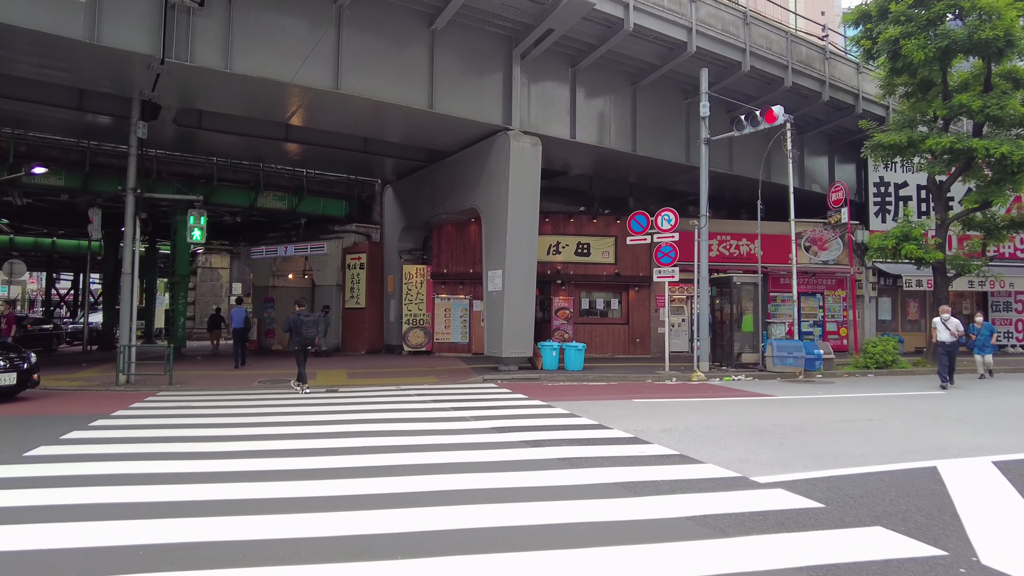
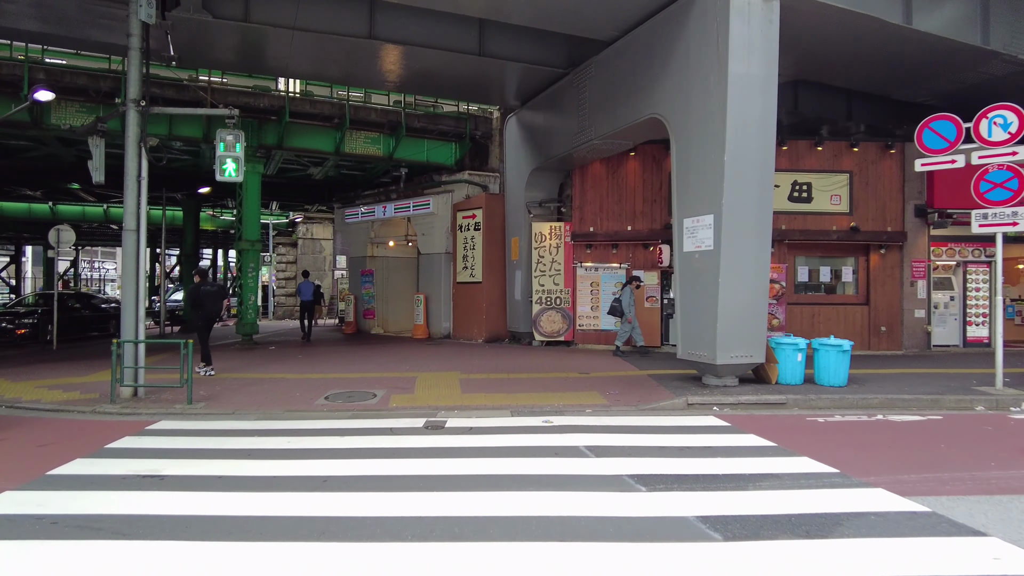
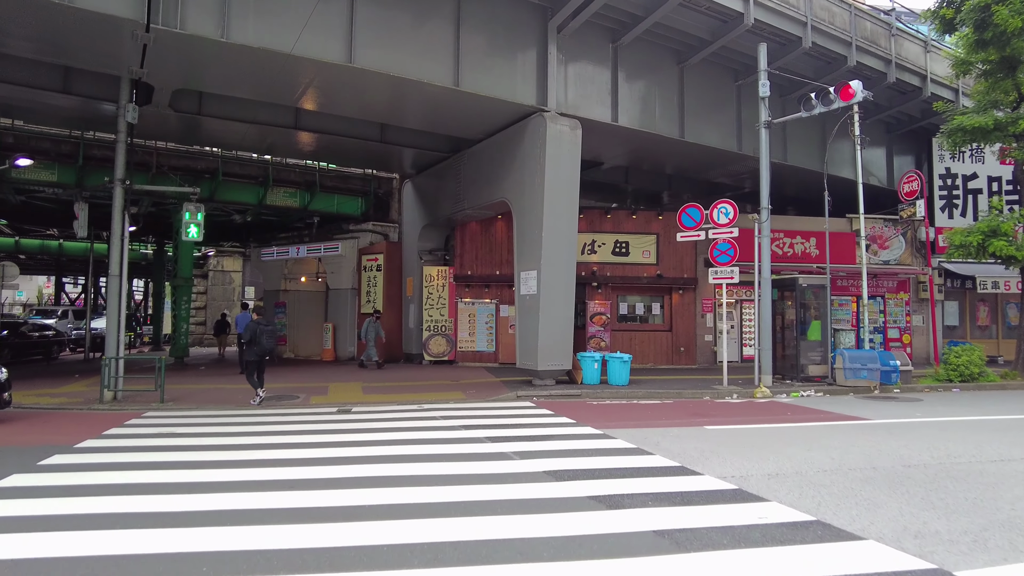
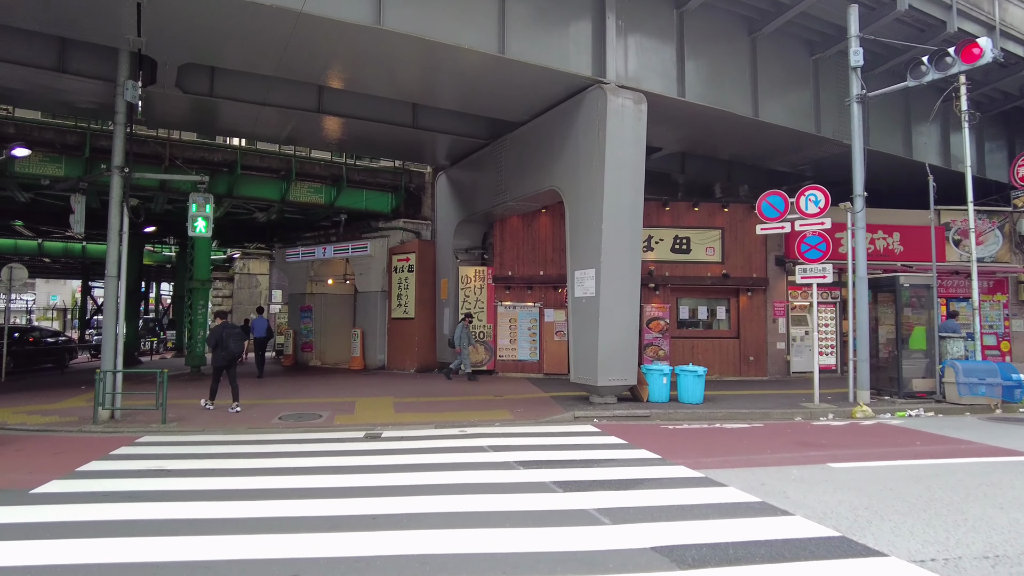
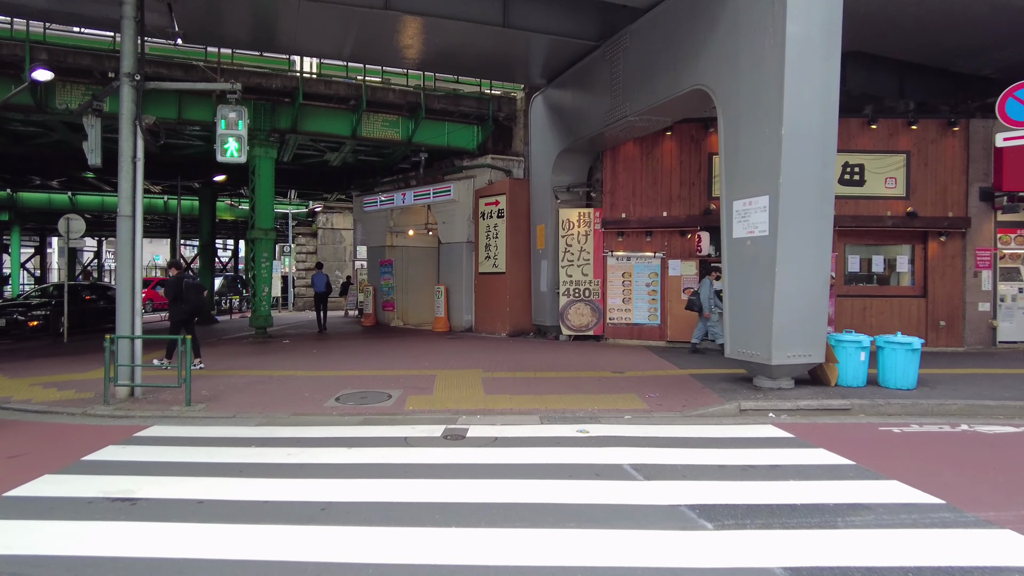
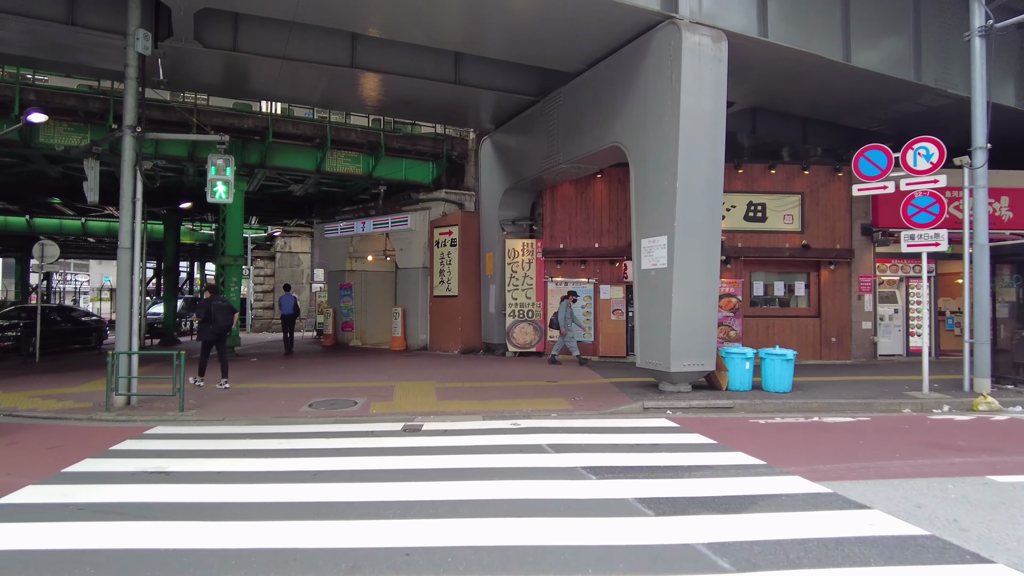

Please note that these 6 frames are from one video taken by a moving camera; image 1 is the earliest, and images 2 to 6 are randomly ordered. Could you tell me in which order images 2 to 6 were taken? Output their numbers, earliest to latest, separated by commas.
3, 4, 6, 2, 5
